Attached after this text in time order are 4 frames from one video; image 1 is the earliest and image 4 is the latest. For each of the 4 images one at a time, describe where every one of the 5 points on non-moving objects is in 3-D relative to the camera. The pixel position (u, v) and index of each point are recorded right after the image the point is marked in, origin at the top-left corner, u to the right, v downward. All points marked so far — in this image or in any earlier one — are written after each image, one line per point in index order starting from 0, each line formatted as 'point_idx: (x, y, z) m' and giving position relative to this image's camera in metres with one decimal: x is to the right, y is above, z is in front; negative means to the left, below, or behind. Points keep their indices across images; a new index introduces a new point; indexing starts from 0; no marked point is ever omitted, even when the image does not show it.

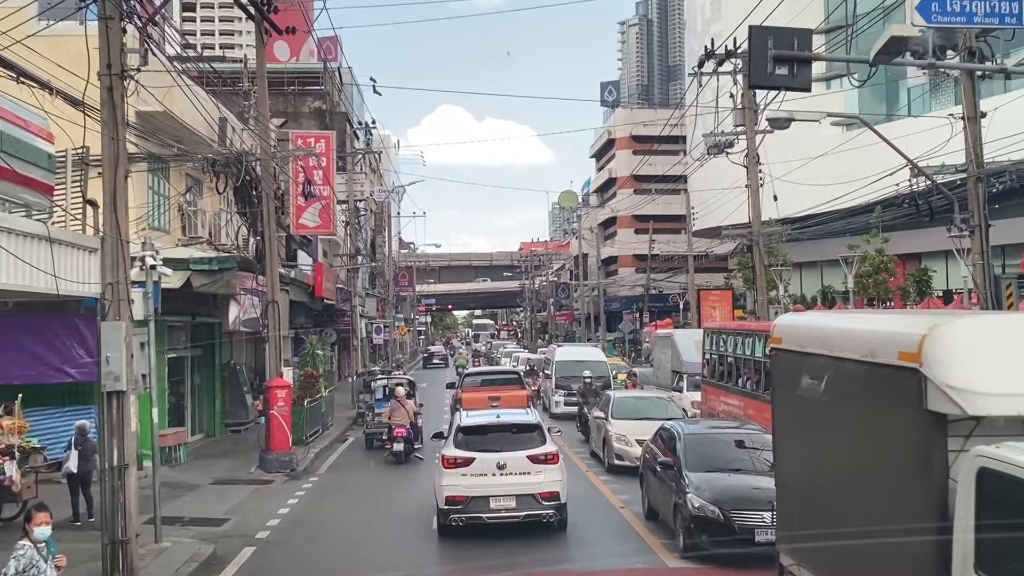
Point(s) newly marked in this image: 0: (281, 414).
0: (-3.9, -2.1, +19.1) m
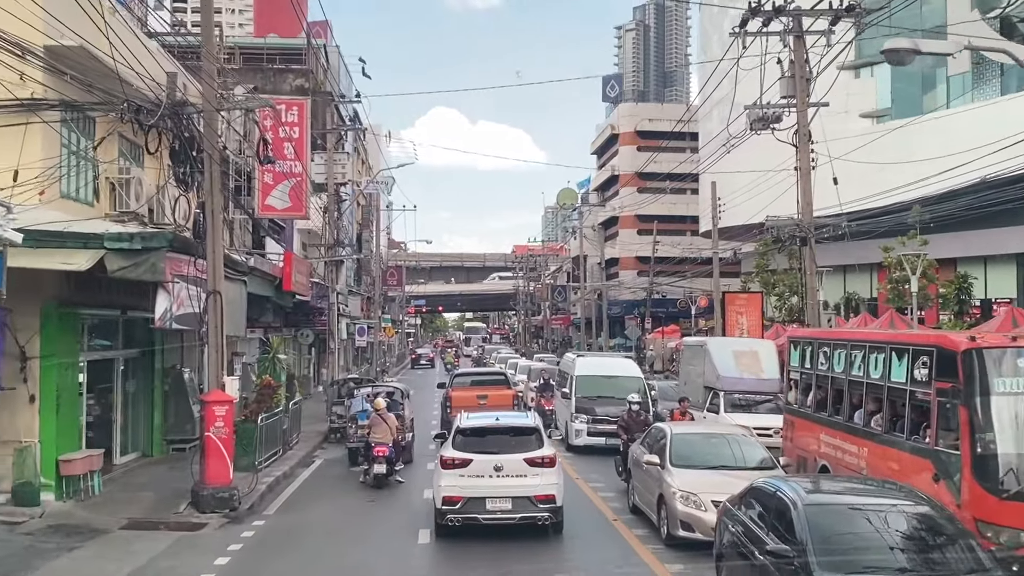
0: (-3.8, -1.9, +14.9) m
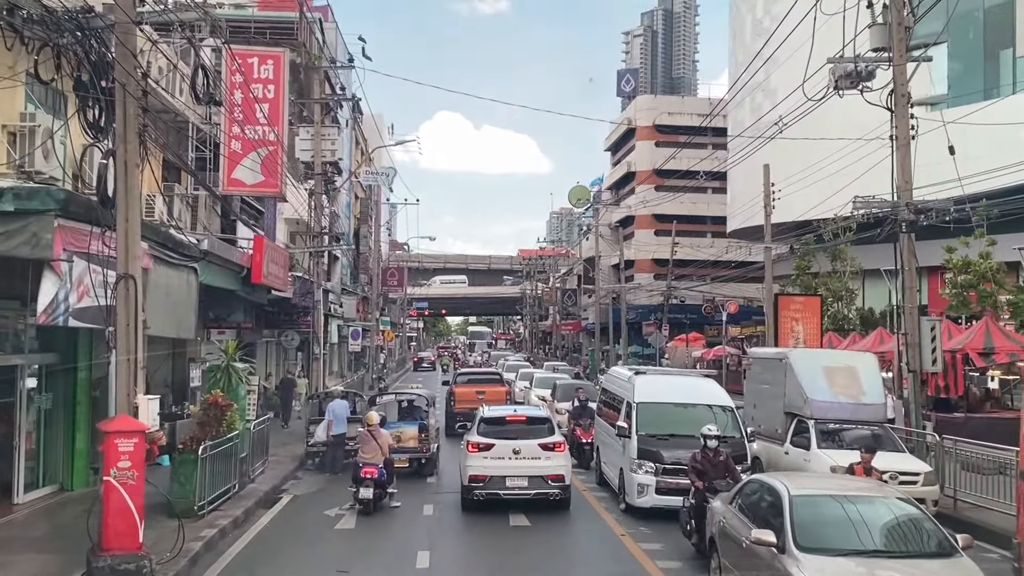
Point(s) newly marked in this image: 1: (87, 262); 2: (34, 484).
0: (-3.5, -1.8, +10.4) m
1: (-4.2, +0.3, +11.4) m
2: (-6.3, -2.6, +15.2) m
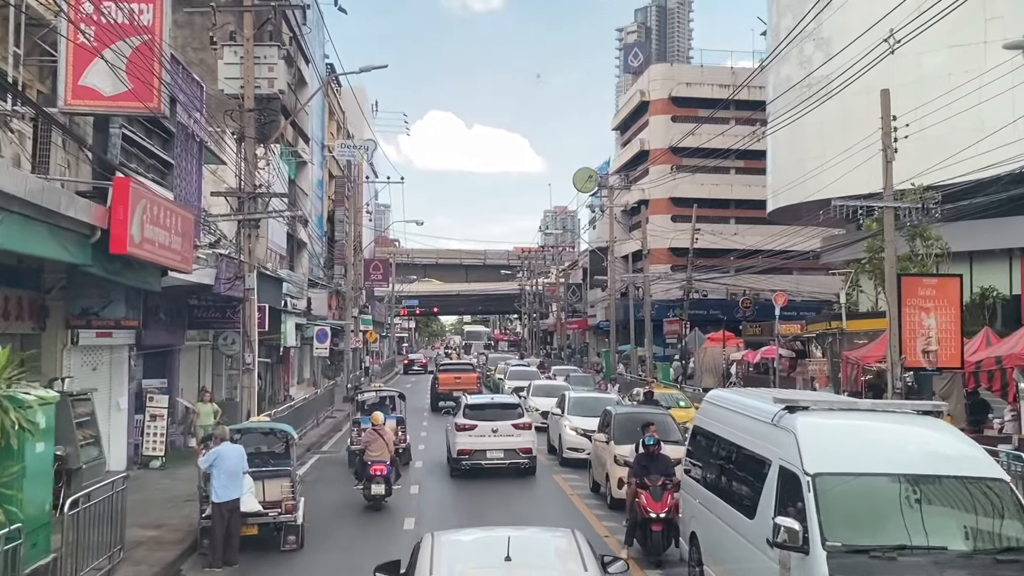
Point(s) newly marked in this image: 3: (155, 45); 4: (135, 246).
0: (-3.2, -1.5, +2.8) m
1: (-3.9, +0.6, +3.8) m
2: (-6.1, -2.3, +7.6) m
3: (-4.1, +2.8, +13.7) m
4: (-4.2, +0.4, +13.0) m
